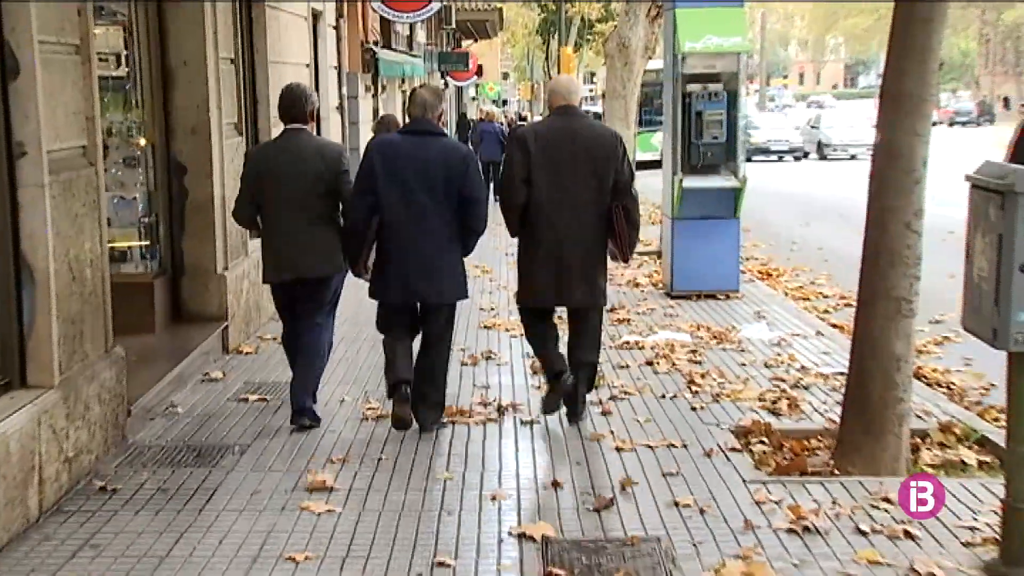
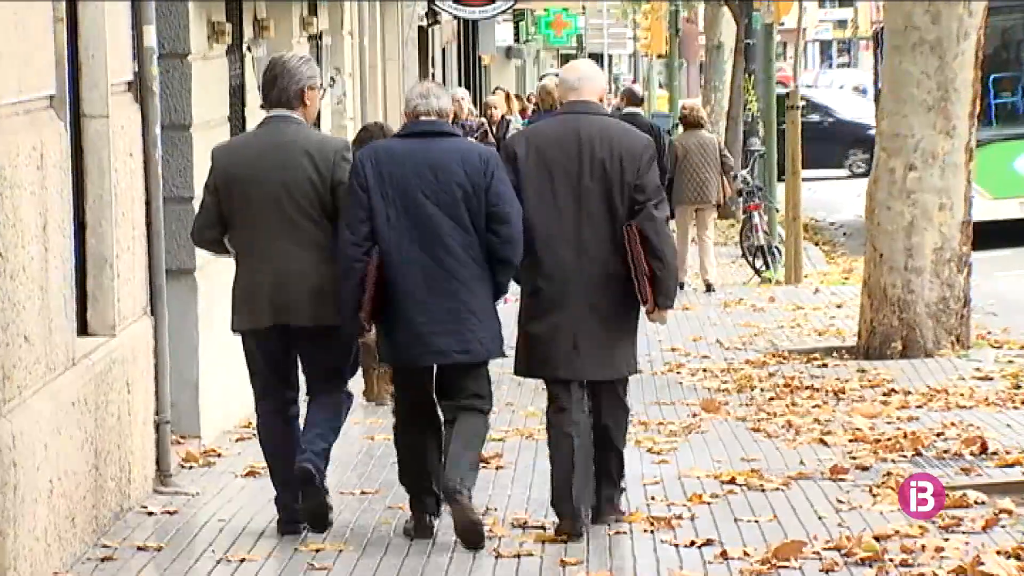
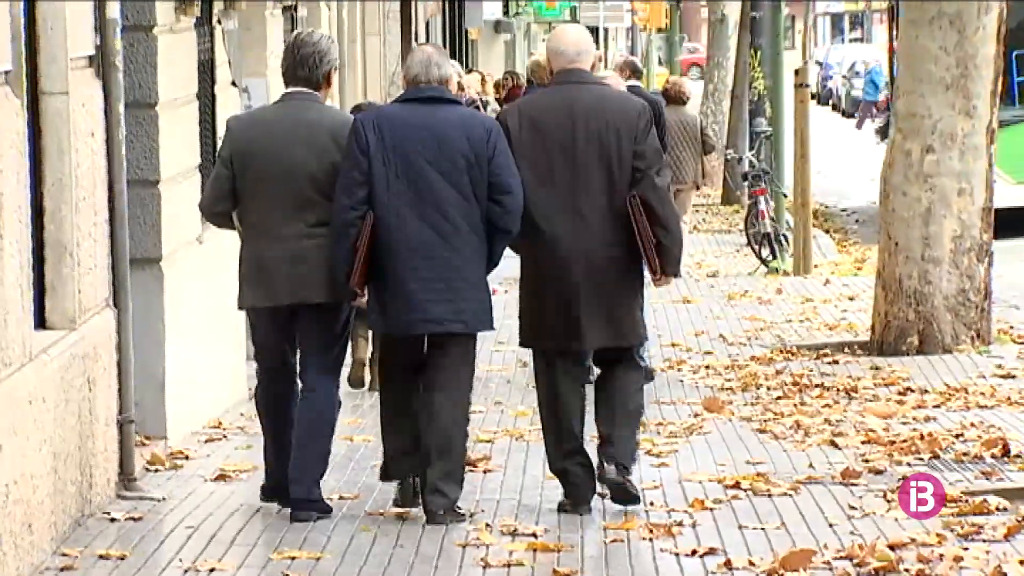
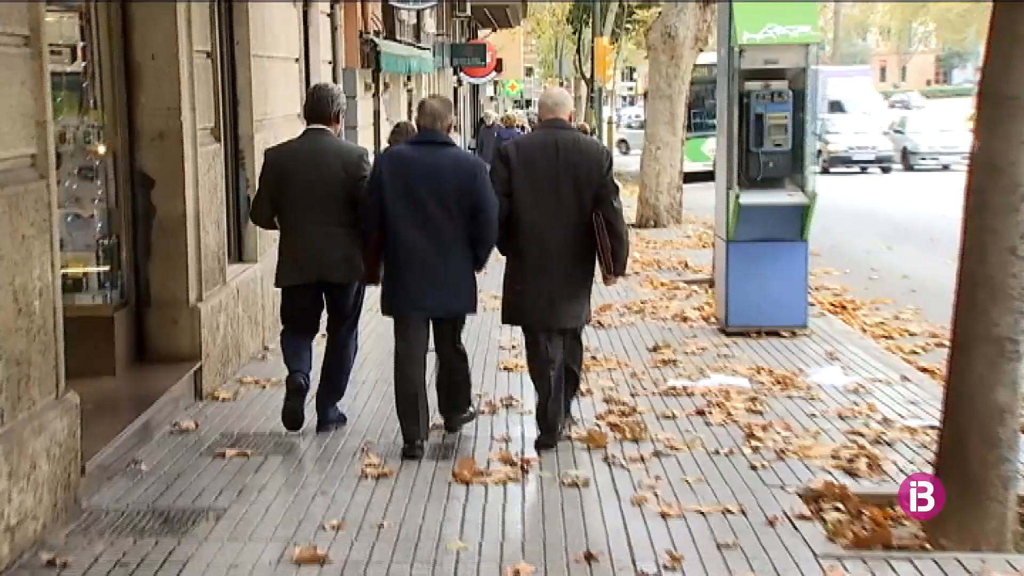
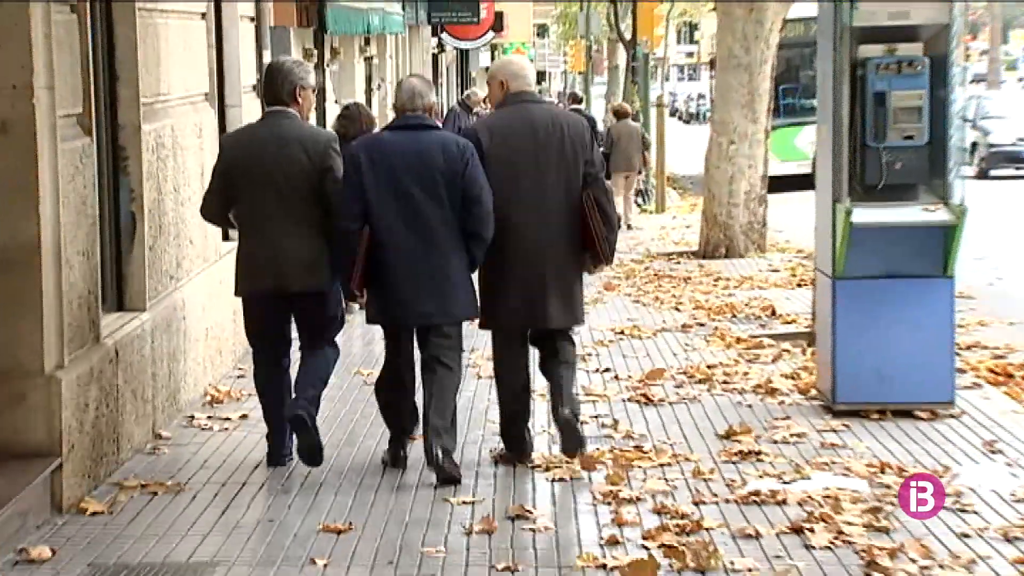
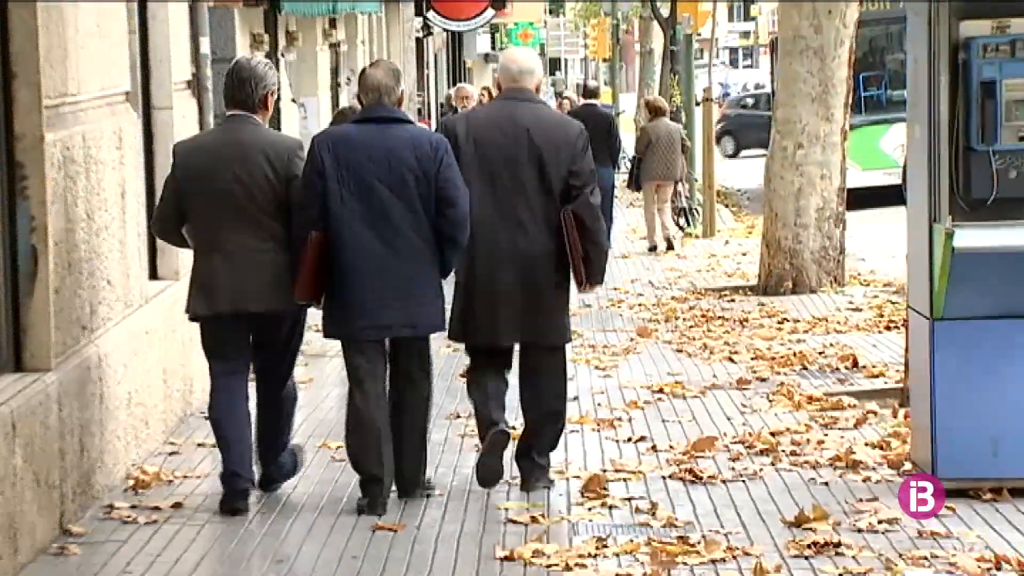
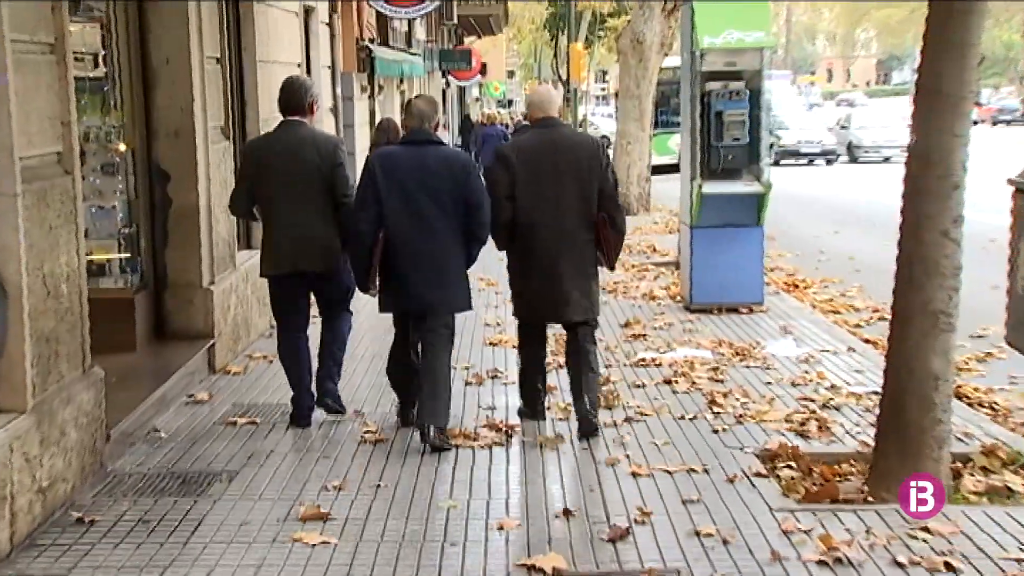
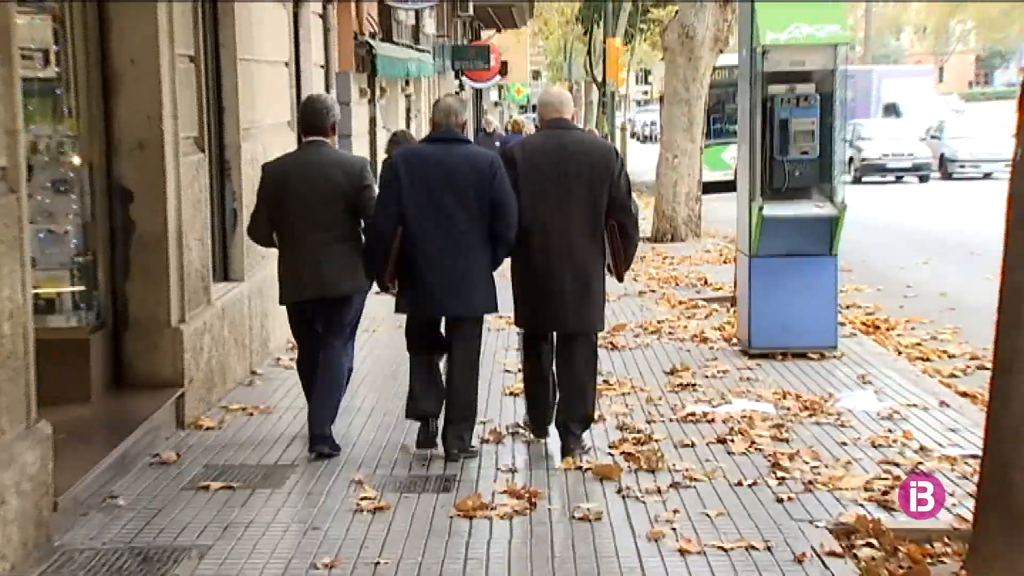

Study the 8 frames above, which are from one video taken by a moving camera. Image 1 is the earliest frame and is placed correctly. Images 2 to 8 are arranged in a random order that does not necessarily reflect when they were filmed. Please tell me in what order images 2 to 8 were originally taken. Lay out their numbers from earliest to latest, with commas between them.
7, 4, 8, 5, 6, 2, 3
